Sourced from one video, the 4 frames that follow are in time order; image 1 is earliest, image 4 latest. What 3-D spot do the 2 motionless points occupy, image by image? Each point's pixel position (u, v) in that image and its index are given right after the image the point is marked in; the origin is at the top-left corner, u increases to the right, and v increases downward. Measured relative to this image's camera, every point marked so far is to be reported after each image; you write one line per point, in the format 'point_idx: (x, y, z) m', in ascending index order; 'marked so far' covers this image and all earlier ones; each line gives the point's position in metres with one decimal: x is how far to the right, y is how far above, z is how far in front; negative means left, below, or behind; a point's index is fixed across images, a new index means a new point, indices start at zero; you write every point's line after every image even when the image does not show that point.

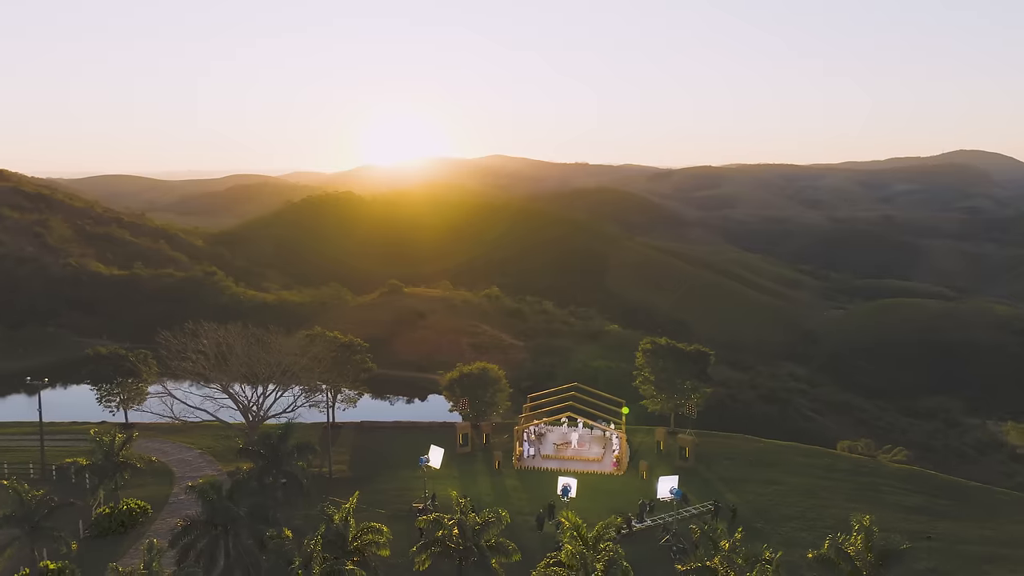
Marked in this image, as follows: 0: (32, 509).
0: (-15.9, -7.2, +19.9) m
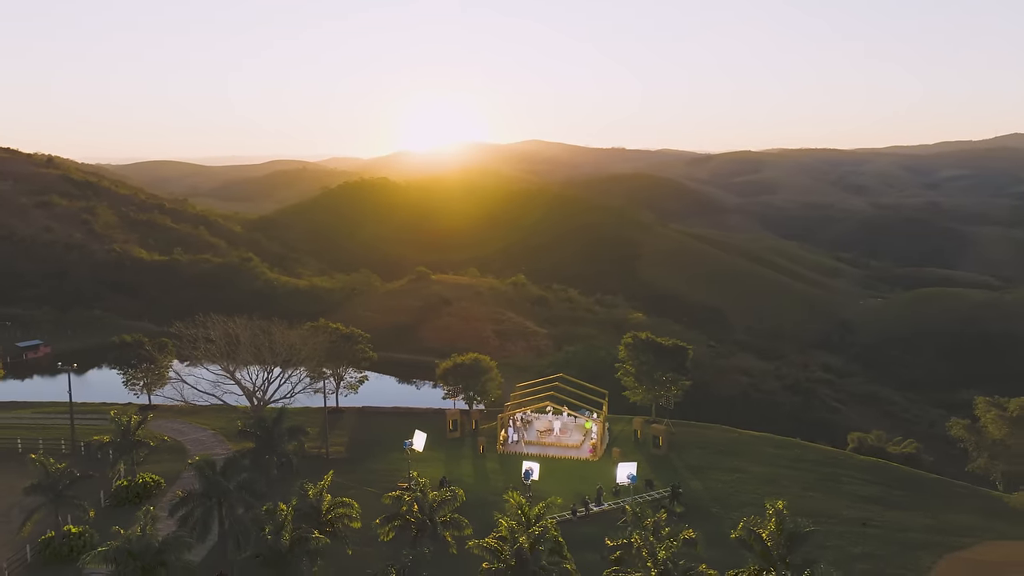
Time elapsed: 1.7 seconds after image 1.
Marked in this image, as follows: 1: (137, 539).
0: (-16.7, -7.0, +22.2) m
1: (-10.2, -6.7, +16.3) m
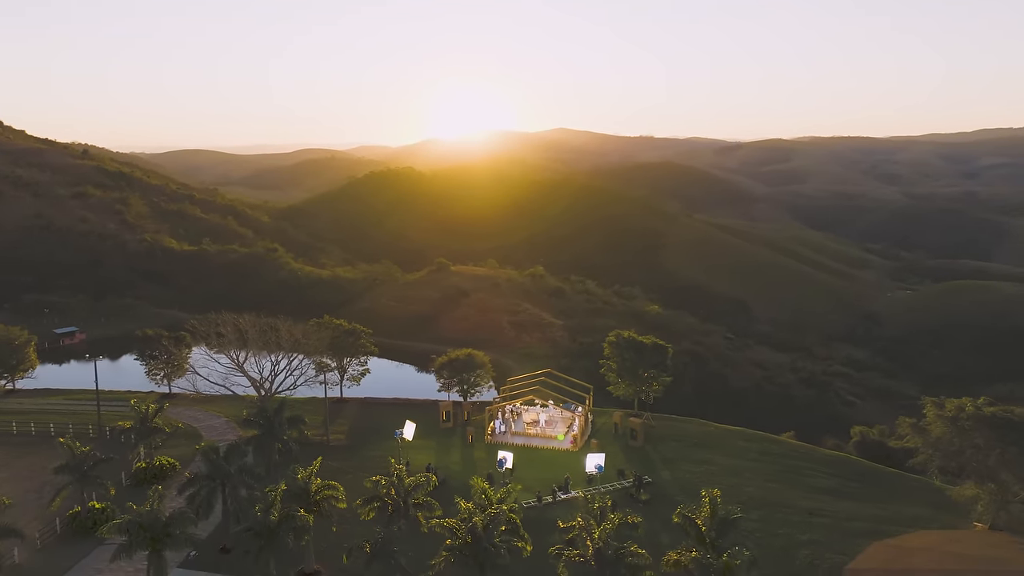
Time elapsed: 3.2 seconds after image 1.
0: (-17.3, -6.9, +24.5) m
1: (-11.0, -6.8, +18.3) m
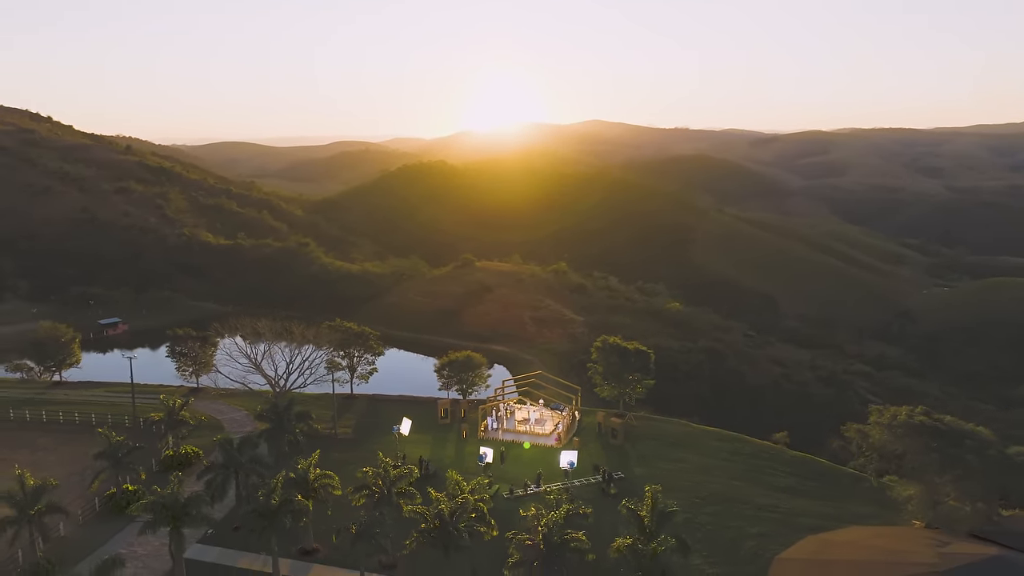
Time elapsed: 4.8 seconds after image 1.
0: (-17.7, -7.2, +27.5) m
1: (-11.7, -7.2, +21.0) m
